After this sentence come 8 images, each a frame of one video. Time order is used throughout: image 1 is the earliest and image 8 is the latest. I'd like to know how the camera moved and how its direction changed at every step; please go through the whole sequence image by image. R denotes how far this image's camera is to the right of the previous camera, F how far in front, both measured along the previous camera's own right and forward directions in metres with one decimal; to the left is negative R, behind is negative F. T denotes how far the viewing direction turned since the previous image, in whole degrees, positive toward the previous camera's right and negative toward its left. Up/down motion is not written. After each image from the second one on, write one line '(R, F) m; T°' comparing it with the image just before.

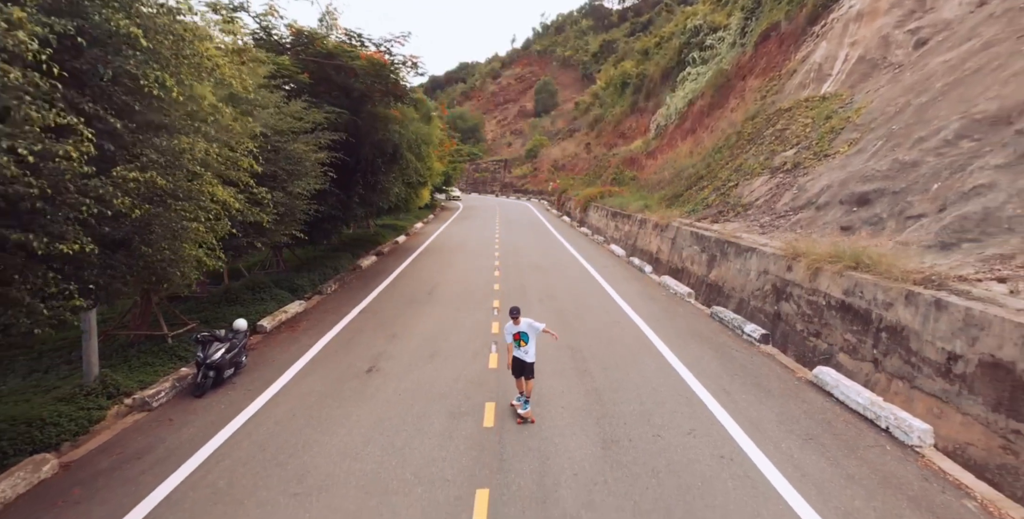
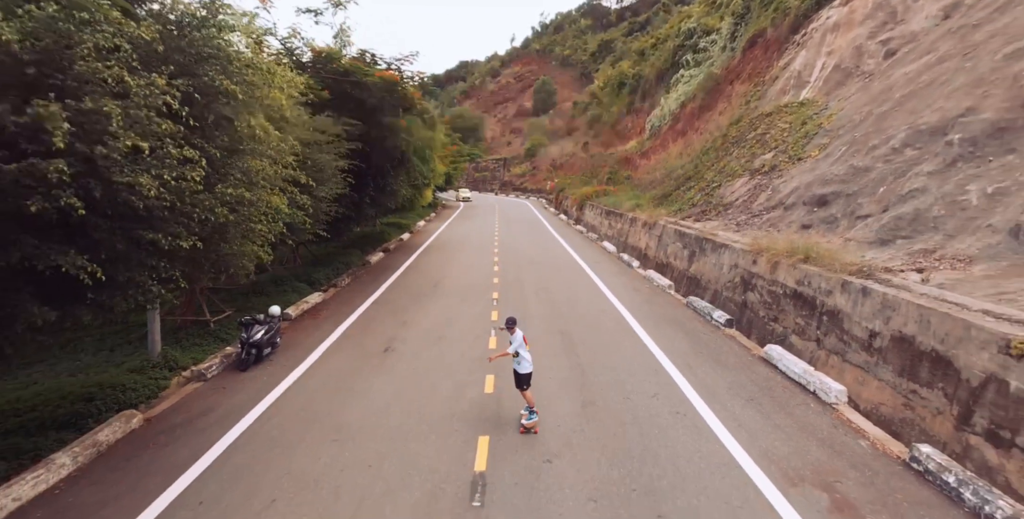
(+0.1, -1.2) m; 0°
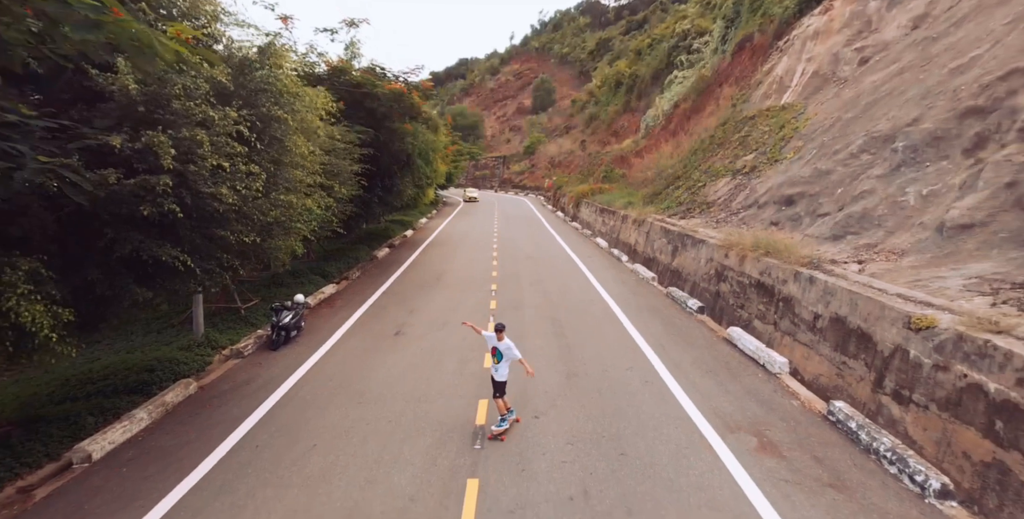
(+0.1, -1.1) m; 0°
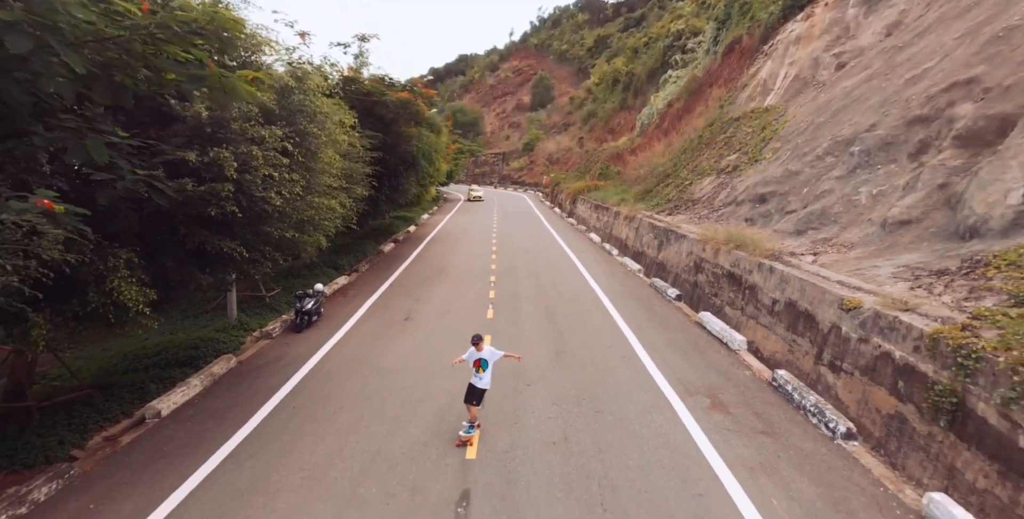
(+0.1, -1.1) m; 0°
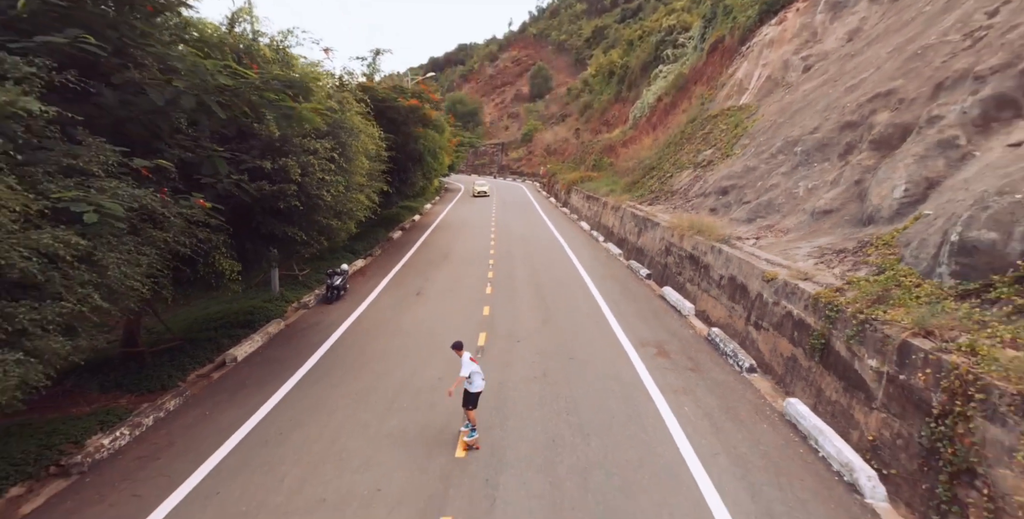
(+0.1, -2.0) m; 0°
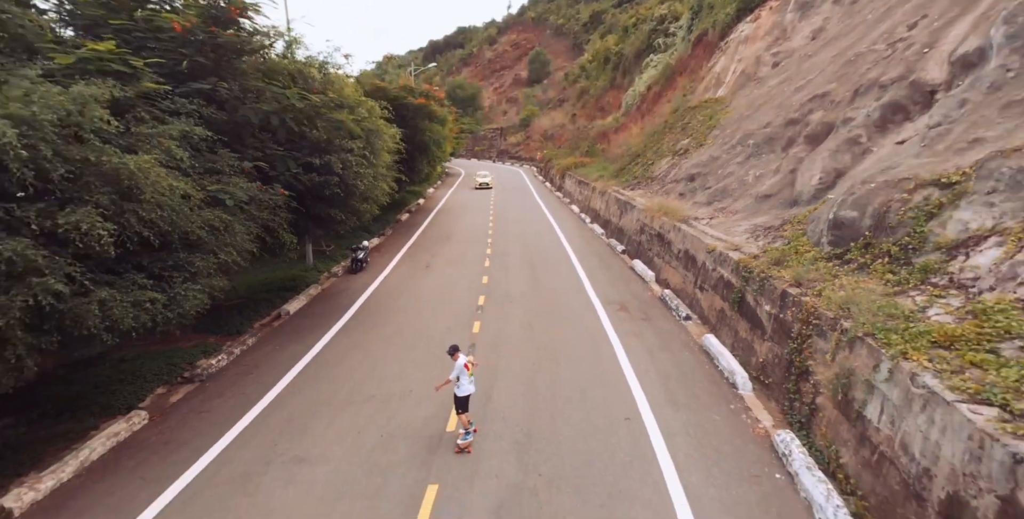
(+0.2, -2.3) m; 0°
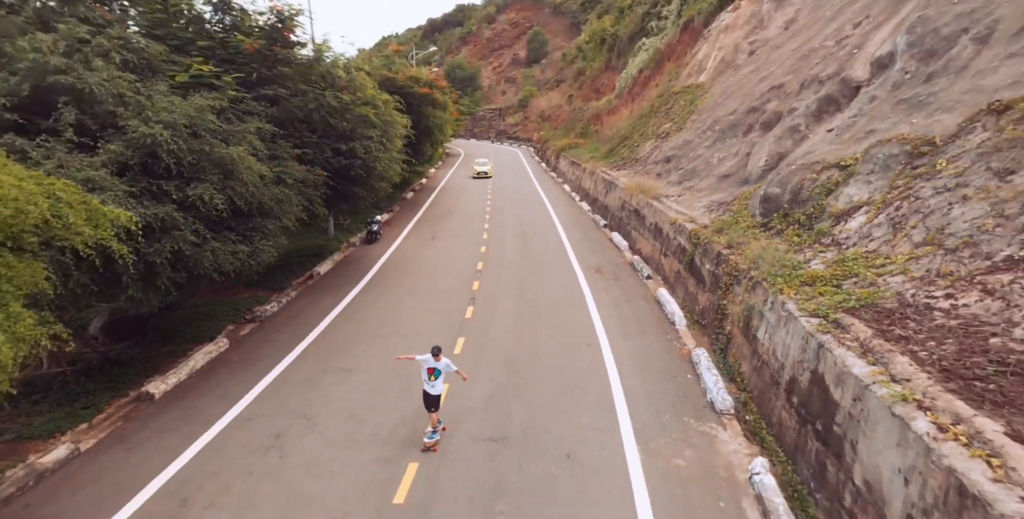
(+0.2, -2.2) m; 0°
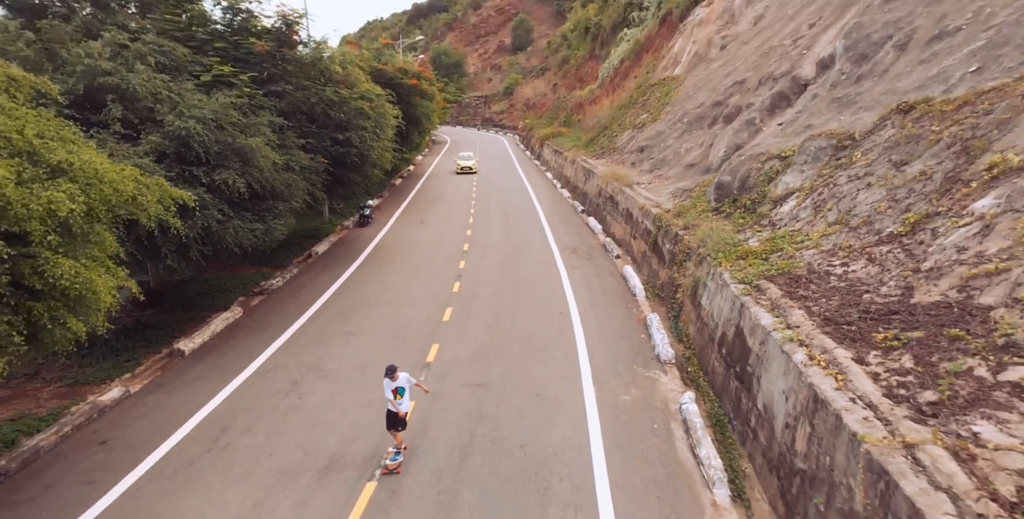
(+0.1, -1.3) m; +2°
